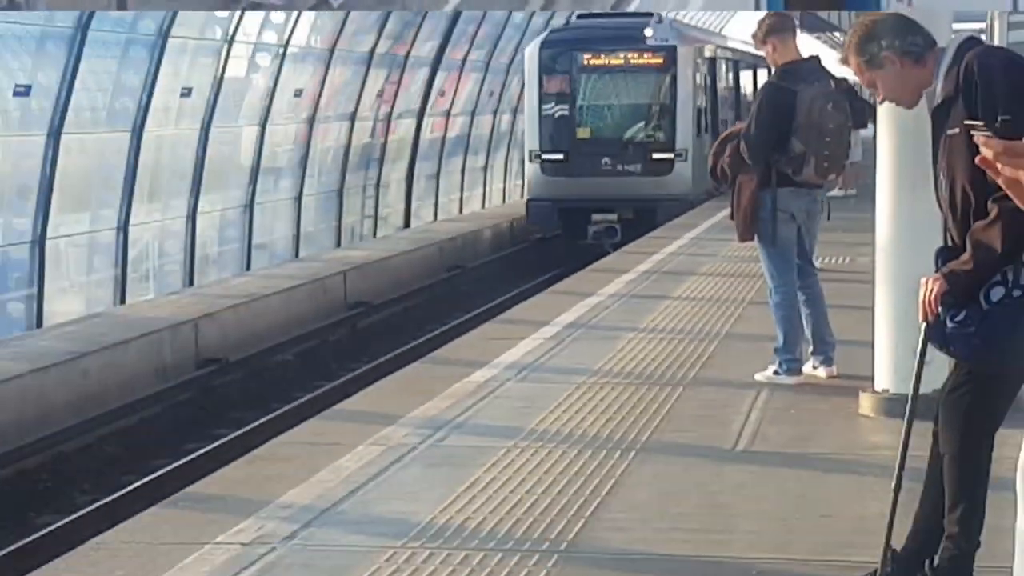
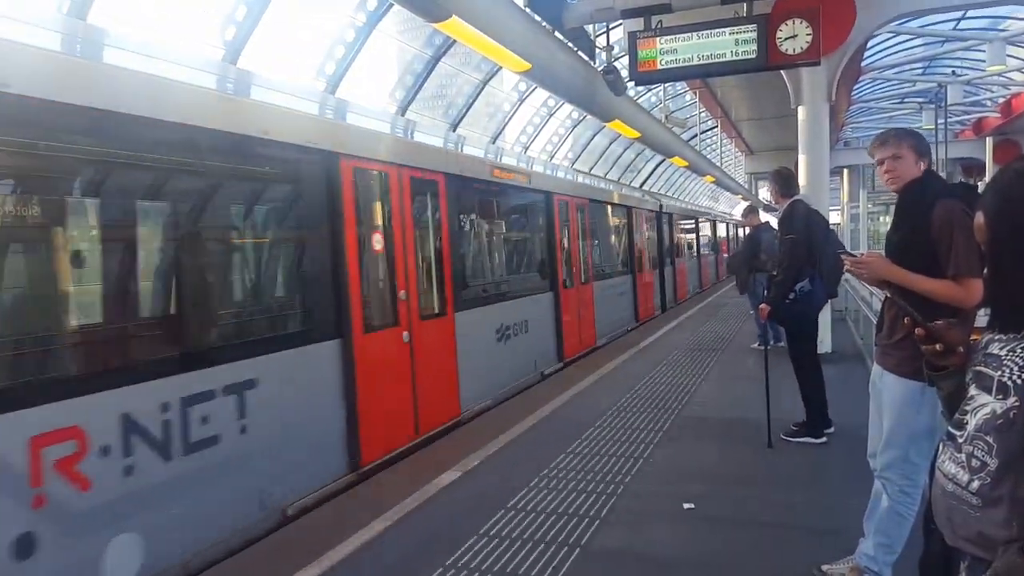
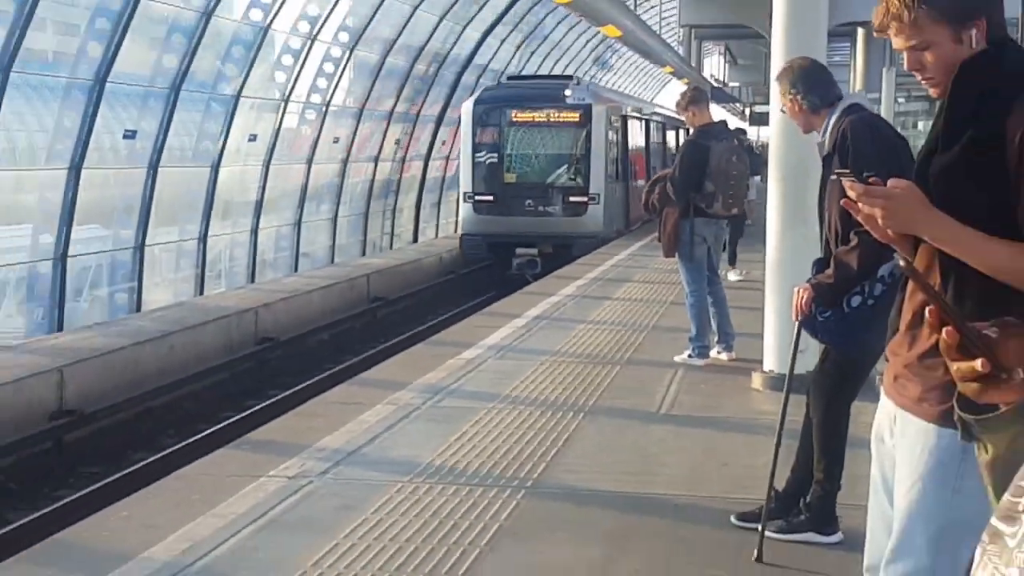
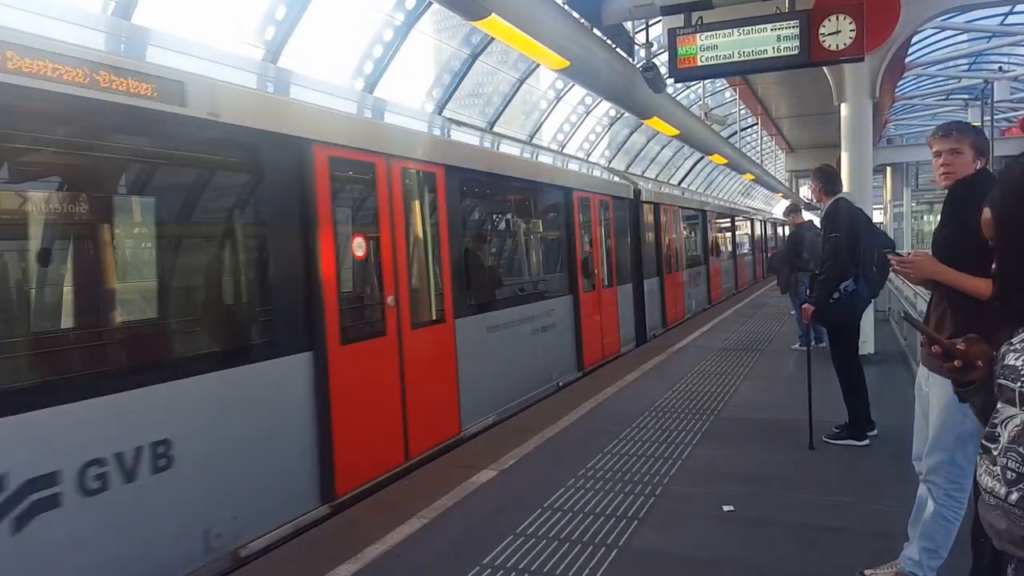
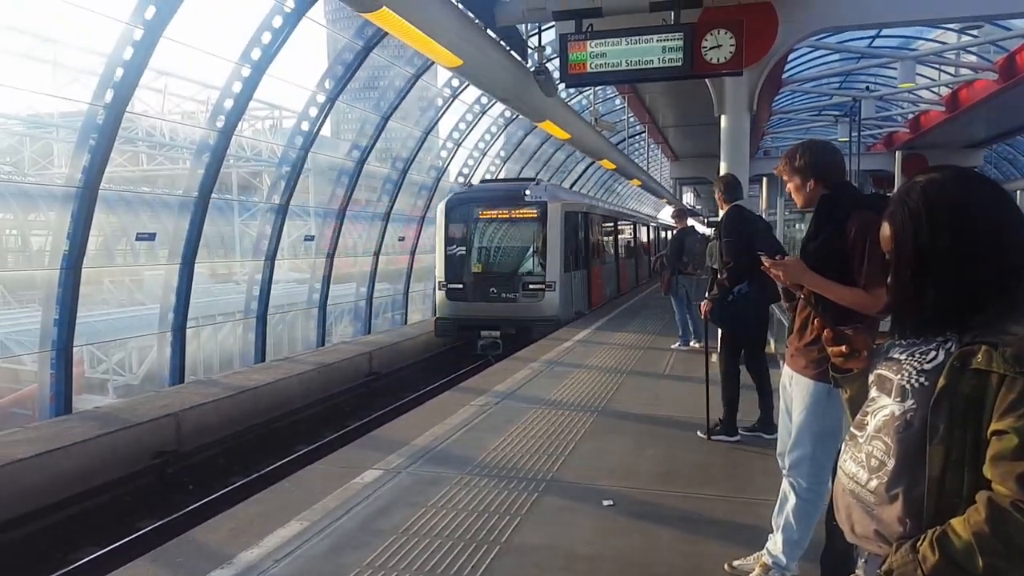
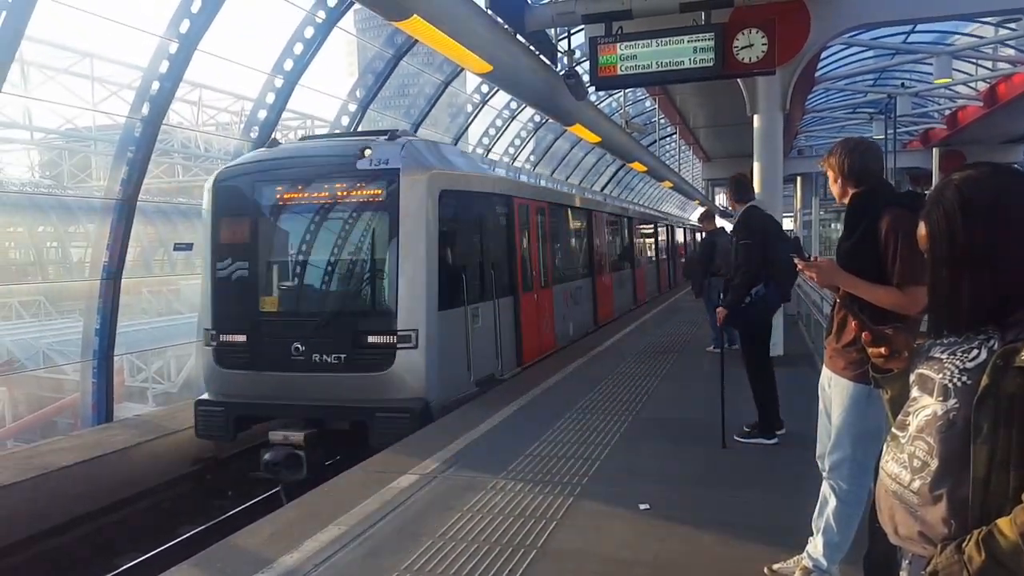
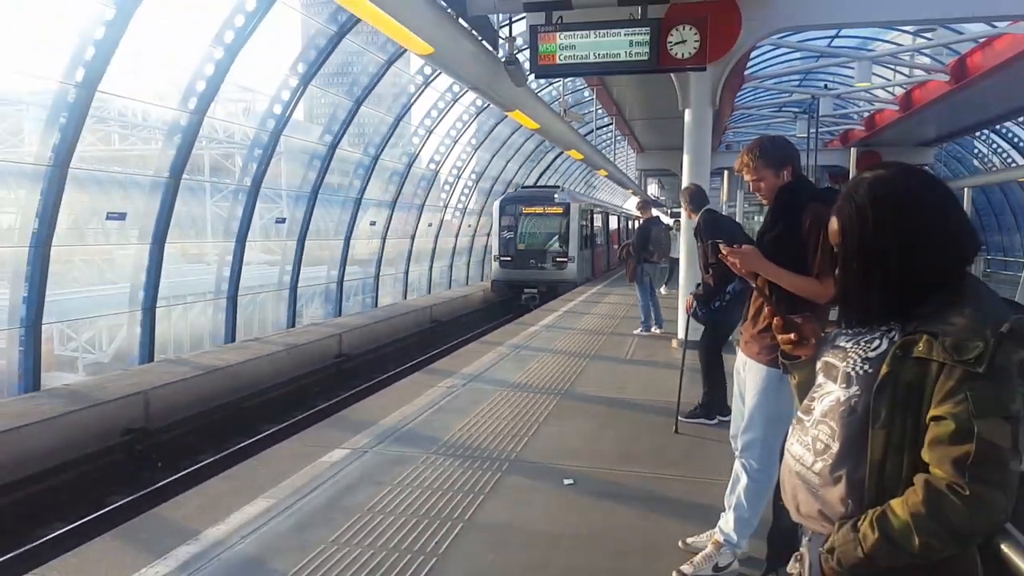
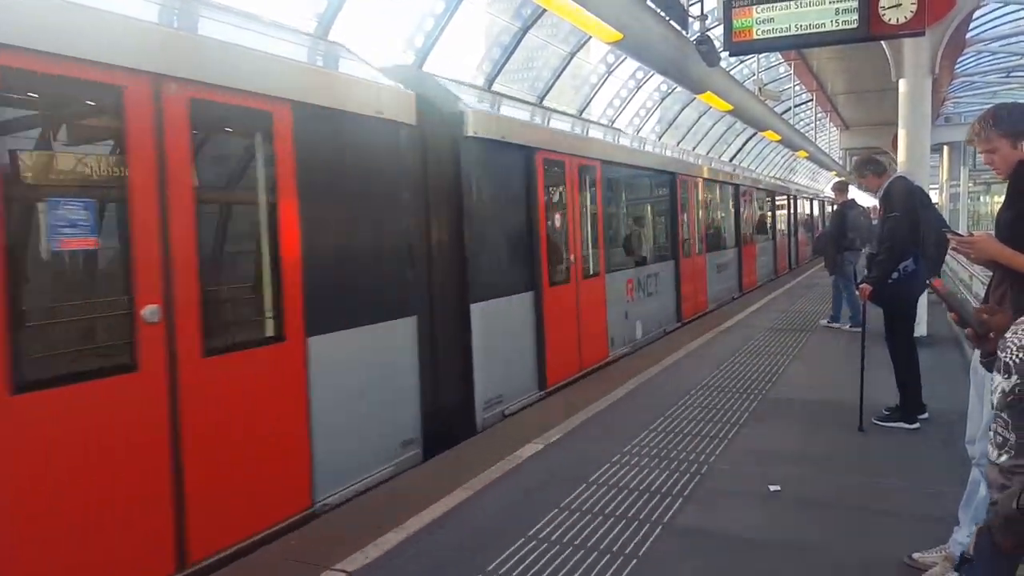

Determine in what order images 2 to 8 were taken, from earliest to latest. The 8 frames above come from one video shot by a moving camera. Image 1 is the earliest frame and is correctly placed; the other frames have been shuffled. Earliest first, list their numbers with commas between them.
3, 7, 5, 6, 2, 4, 8
